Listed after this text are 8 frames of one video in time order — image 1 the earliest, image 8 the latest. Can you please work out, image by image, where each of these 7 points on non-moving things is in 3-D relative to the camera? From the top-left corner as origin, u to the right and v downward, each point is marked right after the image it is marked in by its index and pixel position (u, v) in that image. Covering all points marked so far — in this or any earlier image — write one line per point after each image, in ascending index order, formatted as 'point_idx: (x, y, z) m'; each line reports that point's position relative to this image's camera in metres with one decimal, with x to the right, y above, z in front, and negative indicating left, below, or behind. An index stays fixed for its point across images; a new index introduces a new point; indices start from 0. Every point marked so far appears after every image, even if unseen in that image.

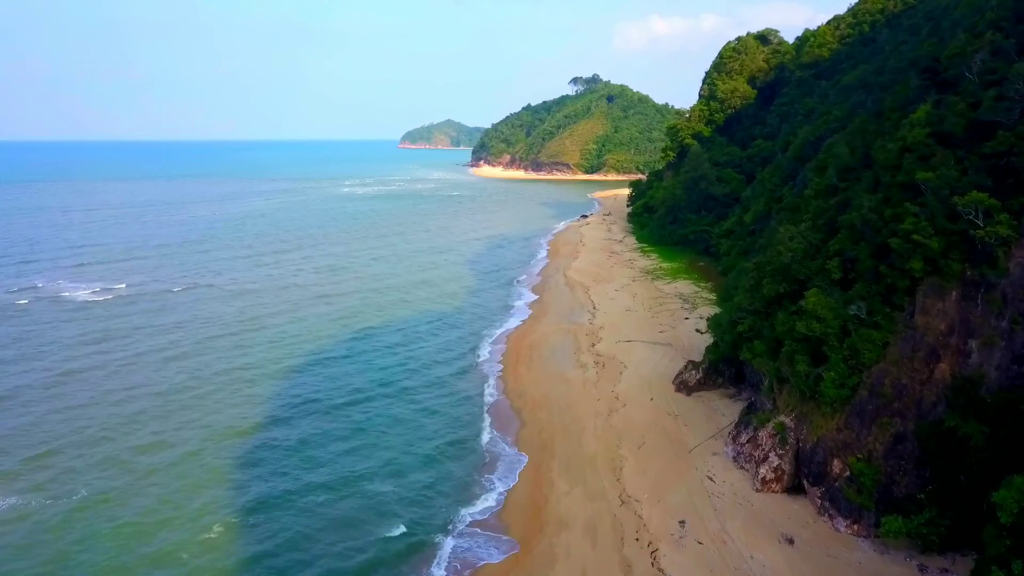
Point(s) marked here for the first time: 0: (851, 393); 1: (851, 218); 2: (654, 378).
0: (+4.2, -1.3, +11.7) m
1: (+4.7, +1.0, +13.0) m
2: (+2.9, -1.8, +18.8) m
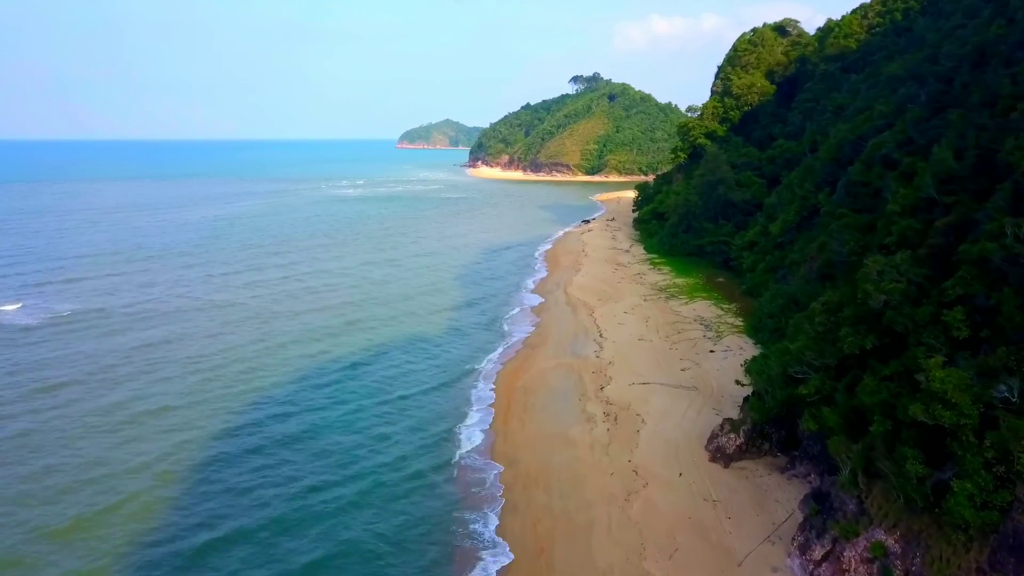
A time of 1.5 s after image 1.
0: (+4.1, -1.9, +7.8) m
1: (+4.5, +0.4, +9.1) m
2: (+2.7, -2.4, +14.9) m
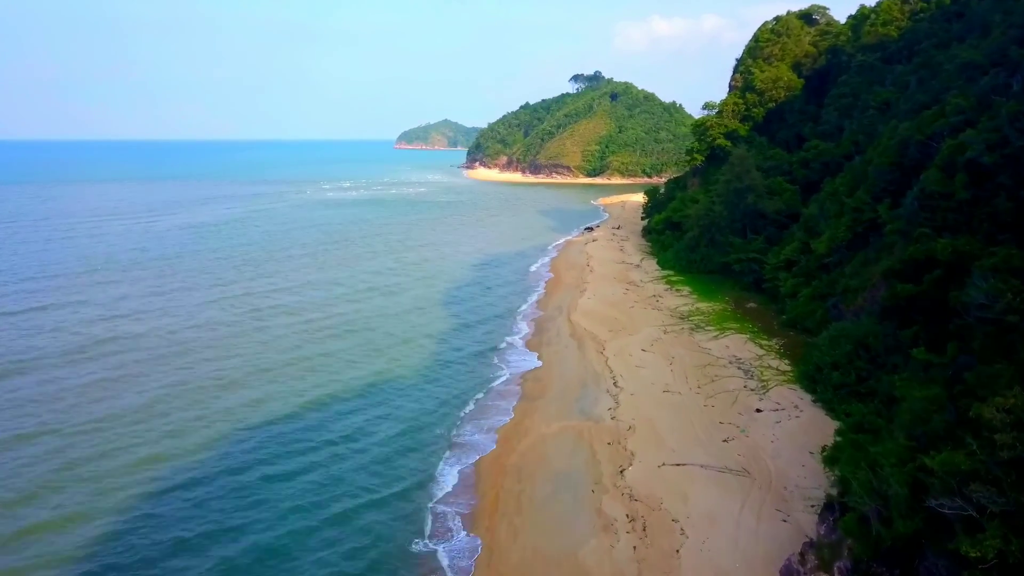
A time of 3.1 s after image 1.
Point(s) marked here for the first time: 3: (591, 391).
0: (+3.9, -2.6, +3.2) m
1: (+4.4, -0.3, +4.5) m
2: (+2.5, -3.1, +10.4) m
3: (+1.5, -2.0, +18.1) m
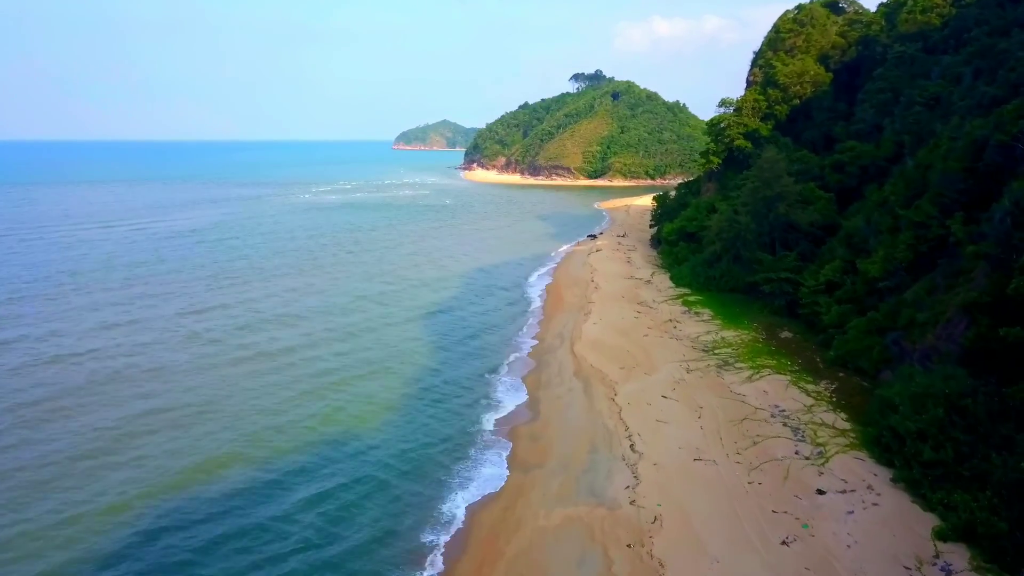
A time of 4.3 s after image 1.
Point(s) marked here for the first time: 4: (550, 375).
0: (+3.8, -3.2, -0.5) m
1: (+4.2, -0.9, +0.8) m
2: (+2.4, -3.7, +6.6) m
3: (+1.4, -2.6, +14.3) m
4: (+0.8, -1.8, +19.7) m
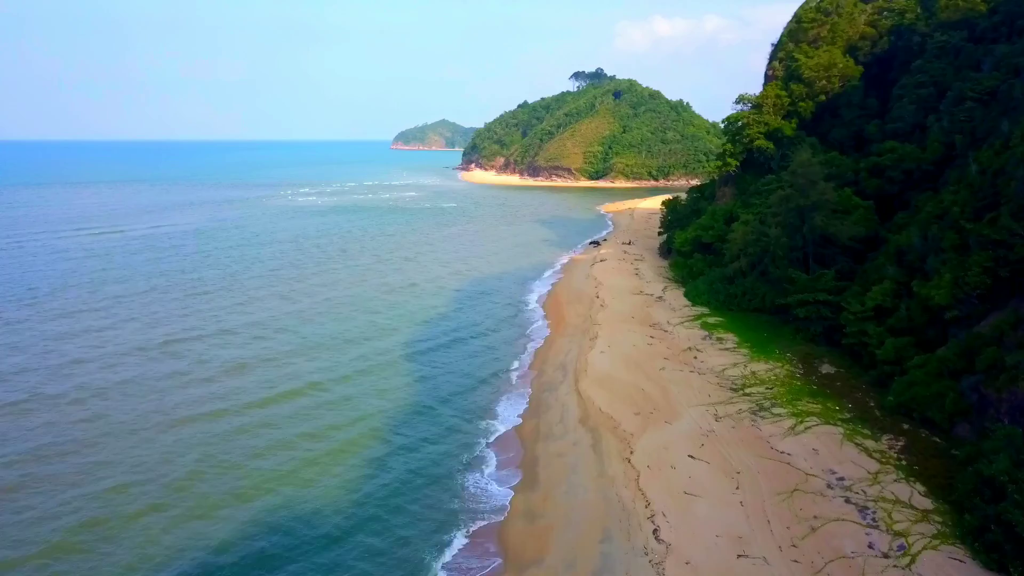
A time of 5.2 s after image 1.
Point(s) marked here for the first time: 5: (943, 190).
0: (+3.7, -3.7, -3.7) m
1: (+4.1, -1.5, -2.4) m
2: (+2.3, -4.3, +3.4) m
3: (+1.3, -3.1, +11.1) m
4: (+0.7, -2.4, +16.5) m
5: (+9.0, +2.0, +19.3) m
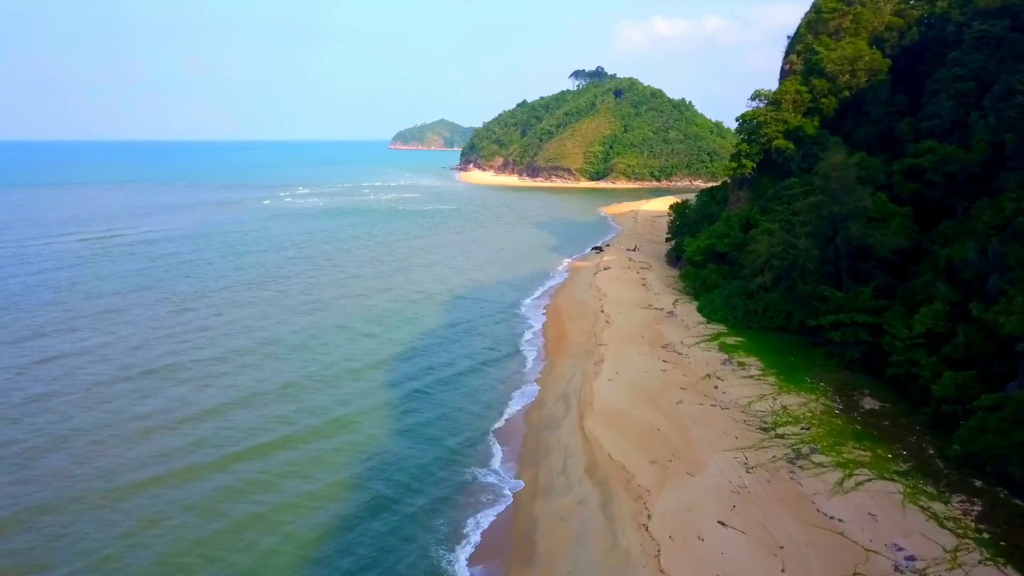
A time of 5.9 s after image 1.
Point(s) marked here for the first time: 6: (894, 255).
0: (+3.6, -4.1, -6.2) m
1: (+4.0, -1.9, -4.9) m
2: (+2.2, -4.7, +1.0) m
3: (+1.2, -3.5, +8.7) m
4: (+0.6, -2.7, +14.1) m
5: (+8.9, +1.6, +16.9) m
6: (+7.6, +0.6, +18.4) m
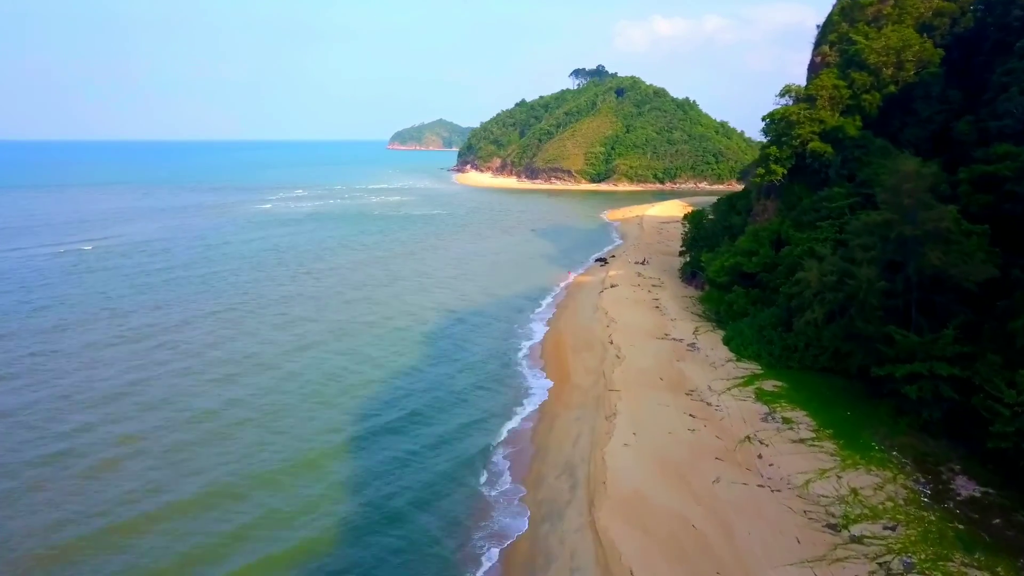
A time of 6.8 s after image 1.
0: (+3.4, -4.8, -9.9) m
1: (+3.9, -2.5, -8.6) m
2: (+2.1, -5.3, -2.7) m
3: (+1.0, -4.2, +4.9) m
4: (+0.5, -3.4, +10.4) m
5: (+8.7, +1.0, +13.2) m
6: (+7.4, 0.0, +14.7) m
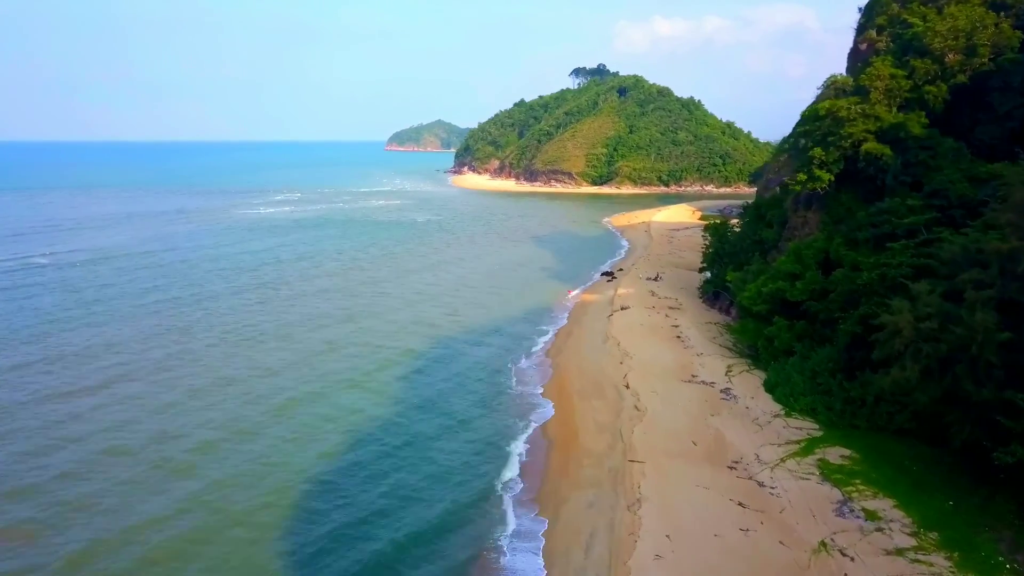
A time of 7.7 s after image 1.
0: (+3.3, -5.4, -13.9) m
1: (+3.8, -3.1, -12.6) m
2: (+2.0, -5.9, -6.7) m
3: (+0.9, -4.8, +1.0) m
4: (+0.4, -4.0, +6.4) m
5: (+8.6, +0.4, +9.2) m
6: (+7.3, -0.6, +10.8) m
